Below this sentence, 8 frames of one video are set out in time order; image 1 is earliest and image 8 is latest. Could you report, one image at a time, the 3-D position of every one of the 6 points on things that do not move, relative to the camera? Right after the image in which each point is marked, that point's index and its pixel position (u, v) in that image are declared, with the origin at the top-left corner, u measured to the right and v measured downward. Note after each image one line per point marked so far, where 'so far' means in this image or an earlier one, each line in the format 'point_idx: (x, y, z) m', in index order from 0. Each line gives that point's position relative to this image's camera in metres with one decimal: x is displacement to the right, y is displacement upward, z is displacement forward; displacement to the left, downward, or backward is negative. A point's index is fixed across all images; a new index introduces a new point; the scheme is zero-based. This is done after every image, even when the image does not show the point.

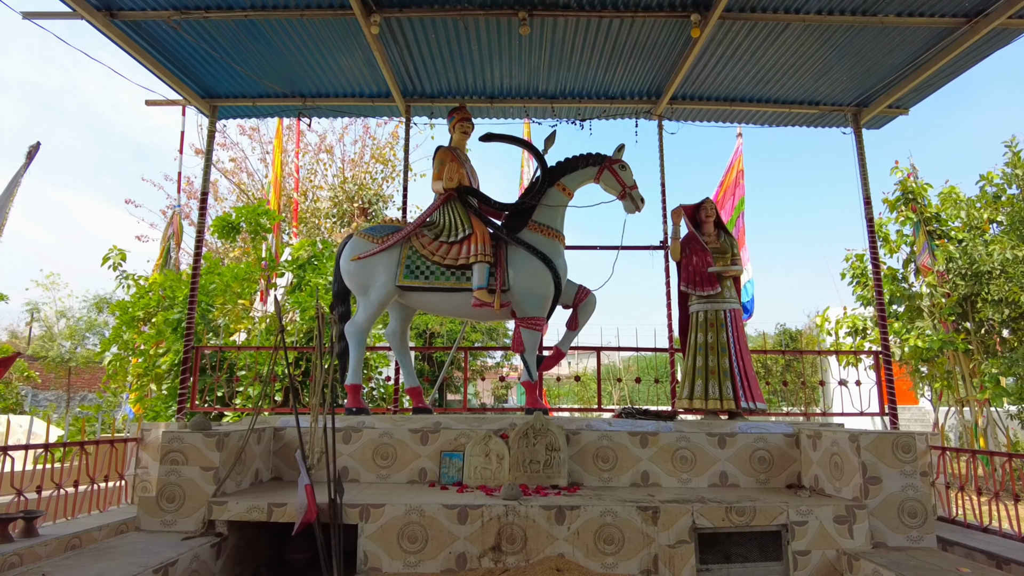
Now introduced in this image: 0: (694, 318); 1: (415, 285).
0: (+1.4, -0.2, +5.3) m
1: (-0.7, 0.0, +4.9) m
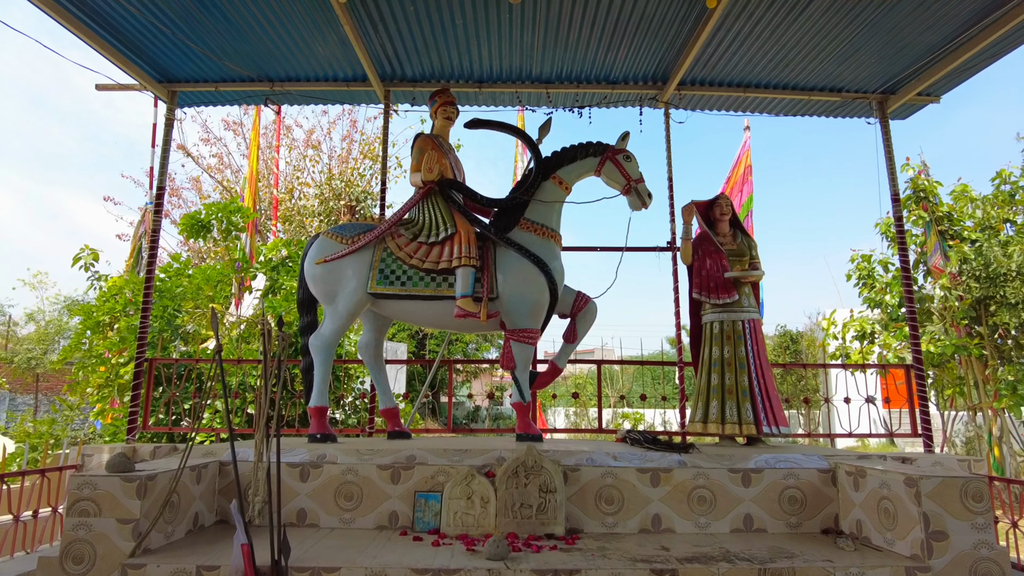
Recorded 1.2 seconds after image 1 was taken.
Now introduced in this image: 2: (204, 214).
0: (+1.4, -0.3, +4.7) m
1: (-0.8, 0.0, +4.3) m
2: (-3.7, +0.9, +8.0) m
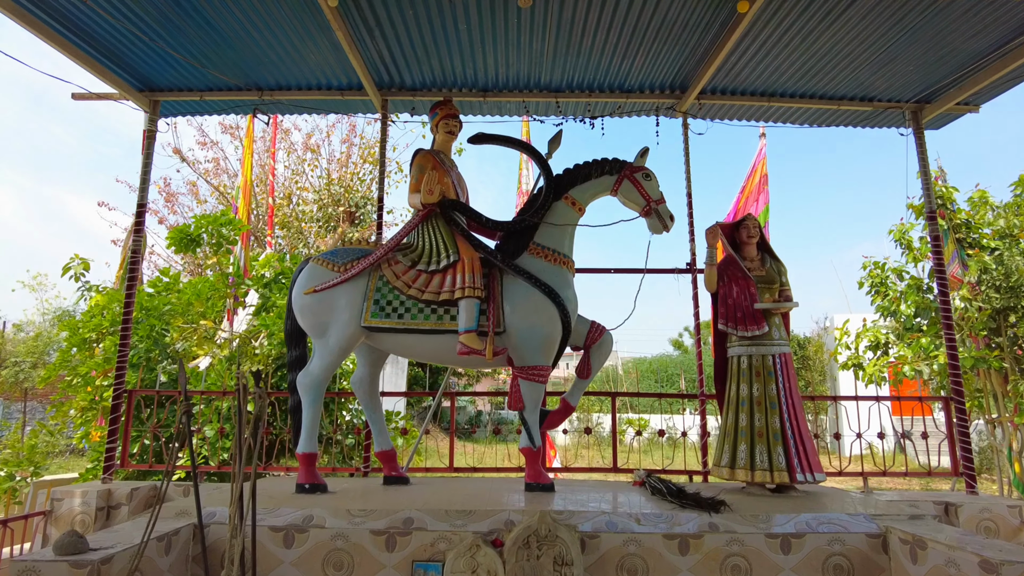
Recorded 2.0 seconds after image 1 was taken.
0: (+1.4, -0.5, +4.3) m
1: (-0.7, -0.2, +3.9) m
2: (-3.7, +0.7, +7.6) m
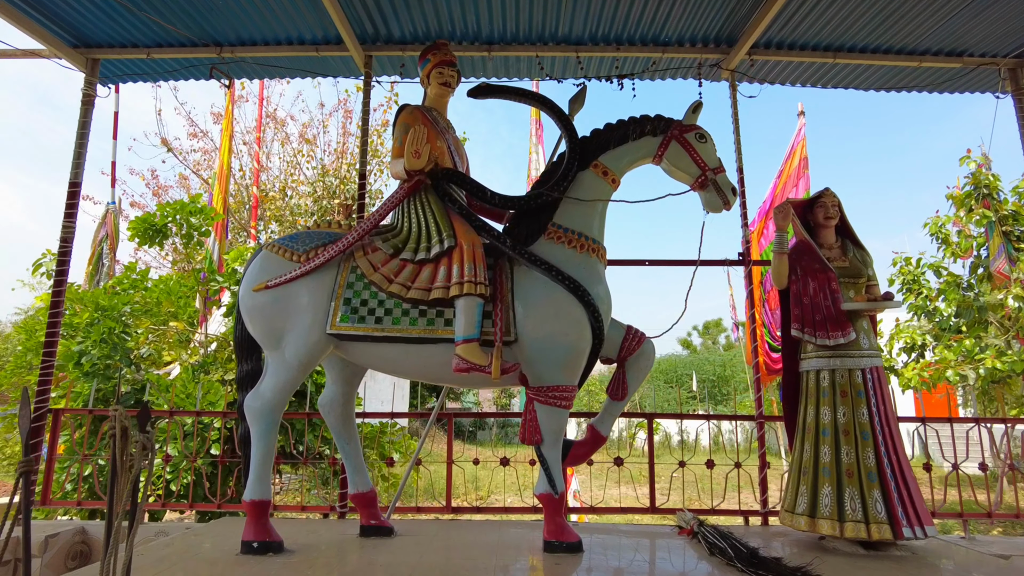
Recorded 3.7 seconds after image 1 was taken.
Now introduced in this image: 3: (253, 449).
0: (+1.5, -0.5, +3.3) m
1: (-0.7, -0.2, +2.9) m
2: (-3.6, +0.7, +6.7) m
3: (-1.2, -0.7, +3.0) m
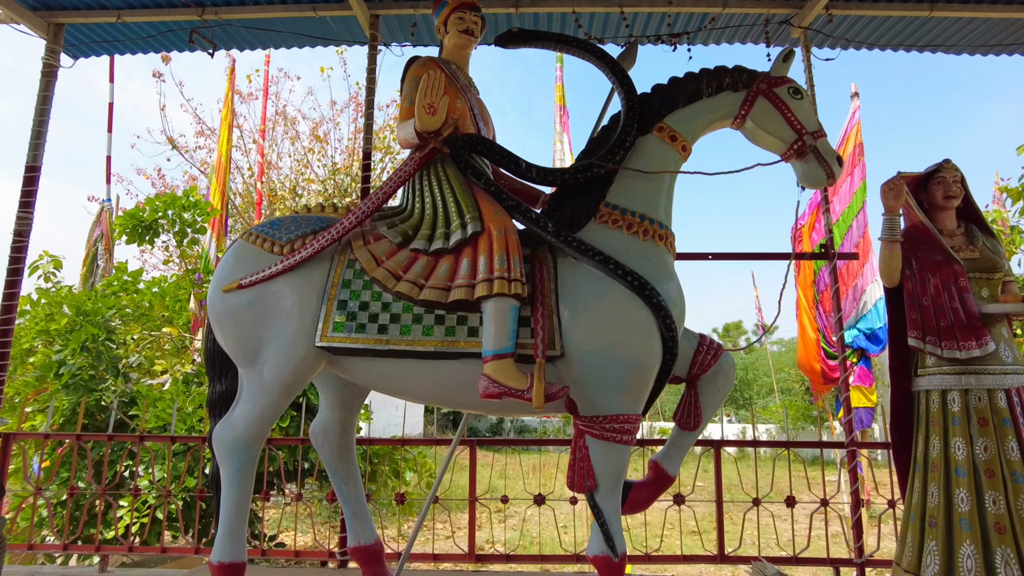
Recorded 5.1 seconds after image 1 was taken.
0: (+1.6, -0.5, +2.6) m
1: (-0.5, -0.2, +2.3) m
2: (-3.4, +0.7, +6.1) m
3: (-1.0, -0.7, +2.3) m
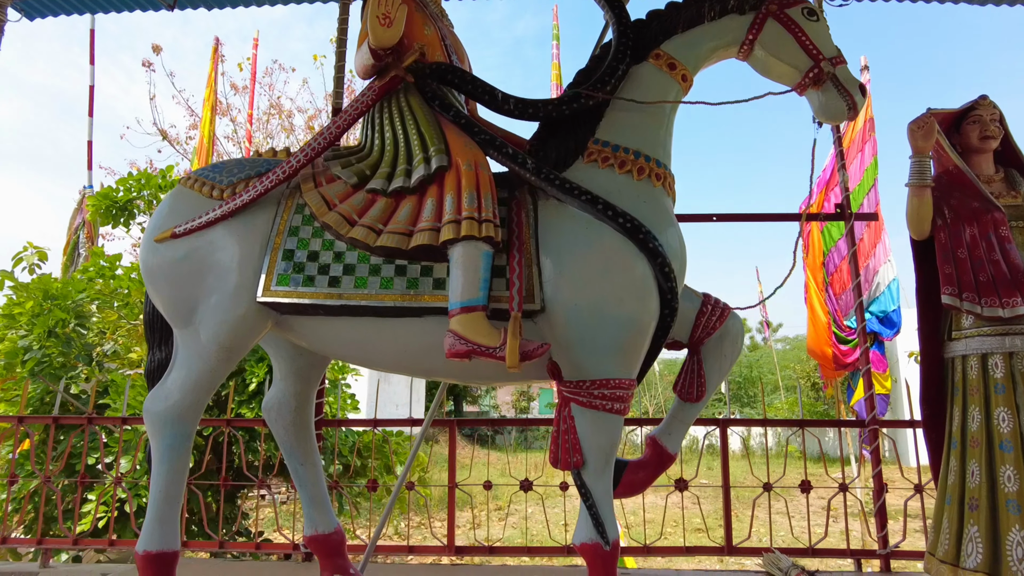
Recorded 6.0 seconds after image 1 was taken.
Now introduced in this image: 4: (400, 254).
0: (+1.6, -0.3, +2.3) m
1: (-0.6, 0.0, +2.0) m
2: (-3.4, +0.9, +5.8) m
3: (-1.1, -0.6, +2.0) m
4: (-0.3, +0.1, +1.9) m
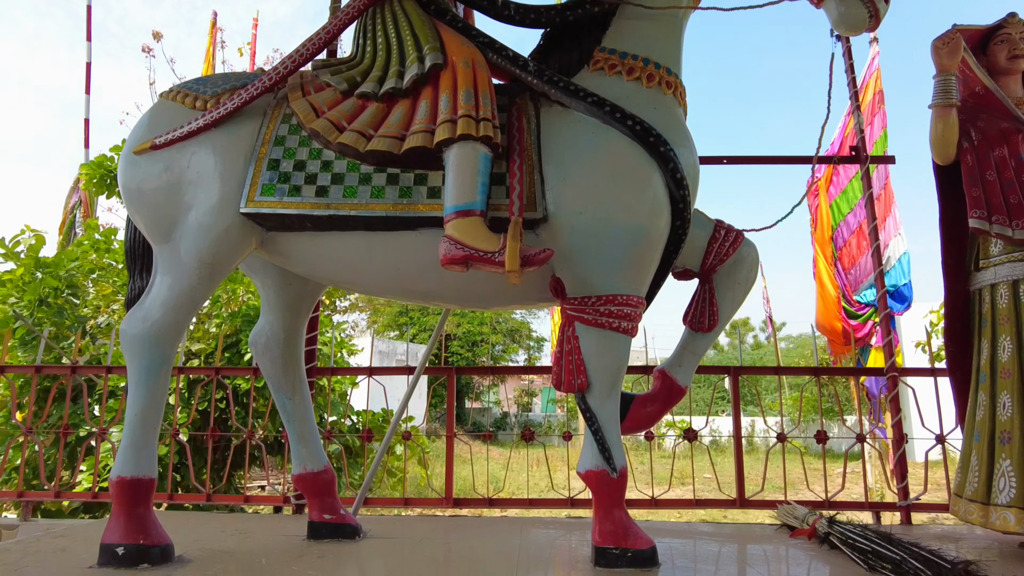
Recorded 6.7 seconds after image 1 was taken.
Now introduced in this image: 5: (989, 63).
0: (+1.6, 0.0, +2.2) m
1: (-0.6, +0.2, +1.8) m
2: (-3.4, +1.1, +5.7) m
3: (-1.1, -0.3, +1.9) m
4: (-0.3, +0.4, +1.8) m
5: (+1.7, +0.8, +2.3) m
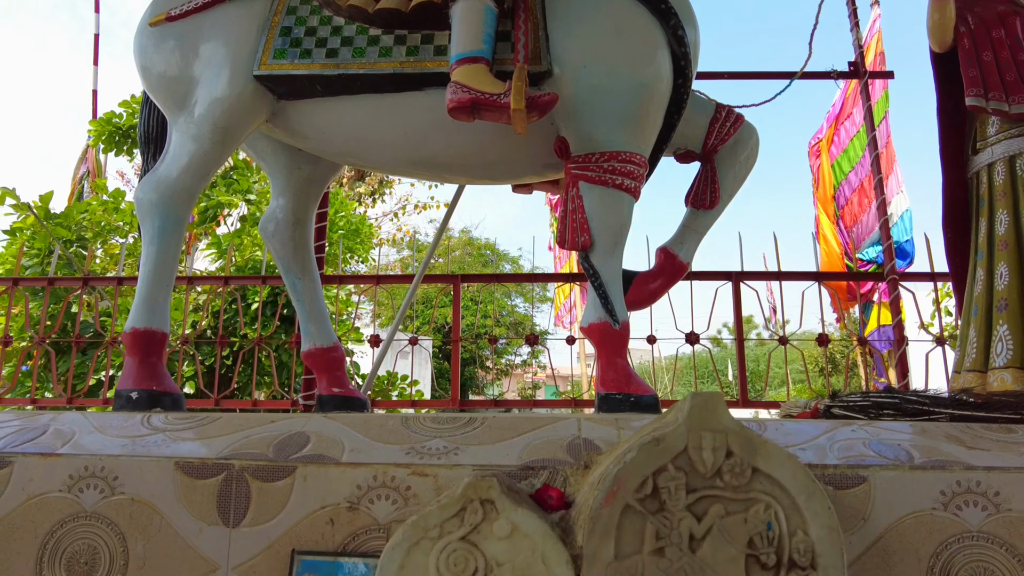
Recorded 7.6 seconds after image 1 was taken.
0: (+1.6, +0.4, +2.2) m
1: (-0.6, +0.6, +1.9) m
2: (-3.4, +1.5, +5.7) m
3: (-1.1, +0.1, +1.9) m
4: (-0.3, +0.7, +1.8) m
5: (+1.7, +1.2, +2.3) m
